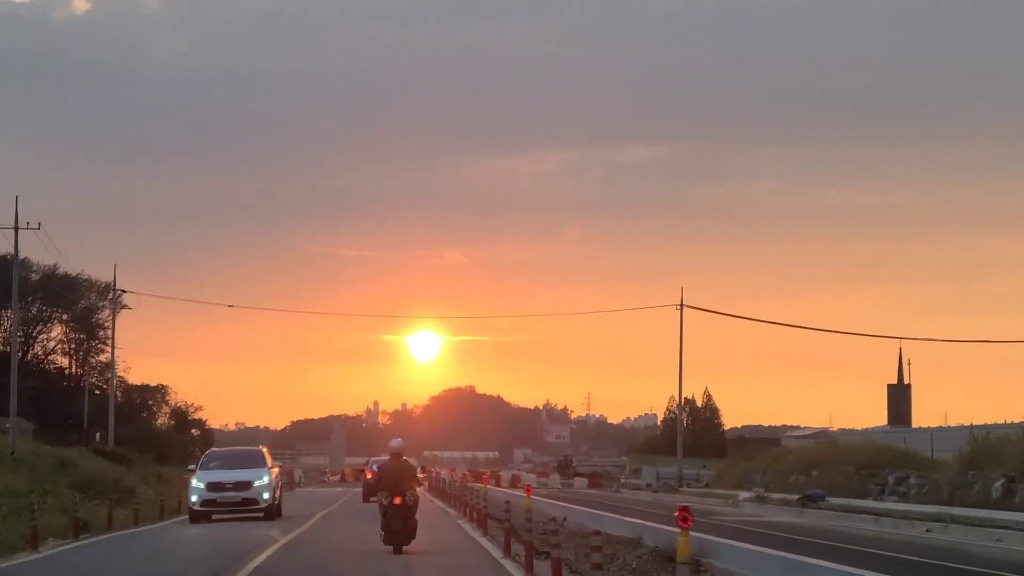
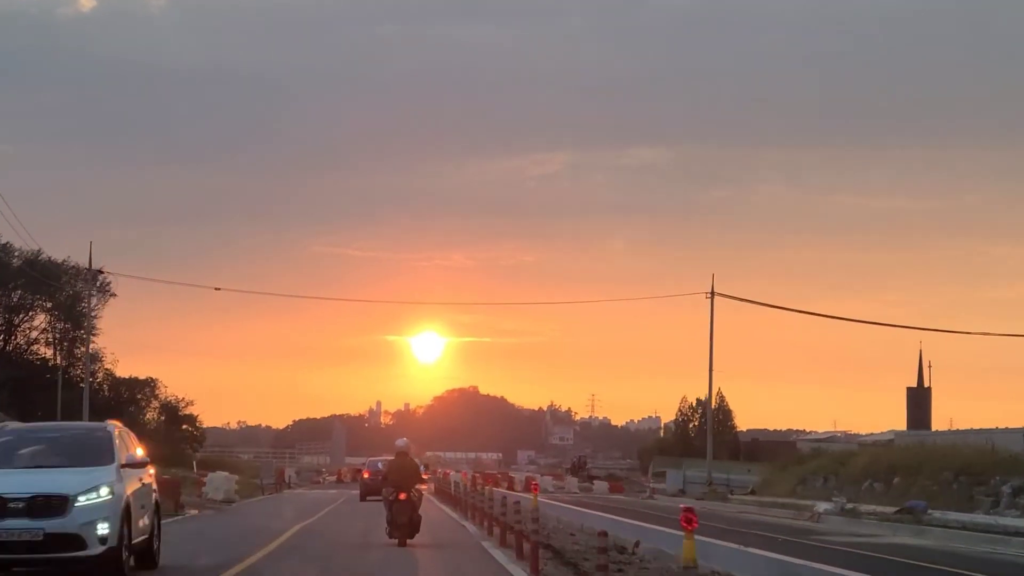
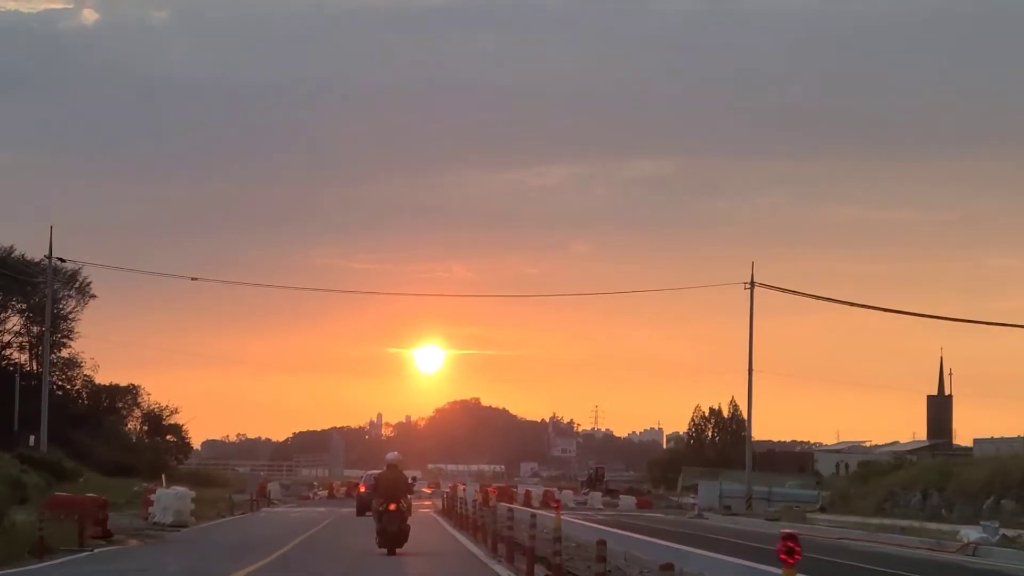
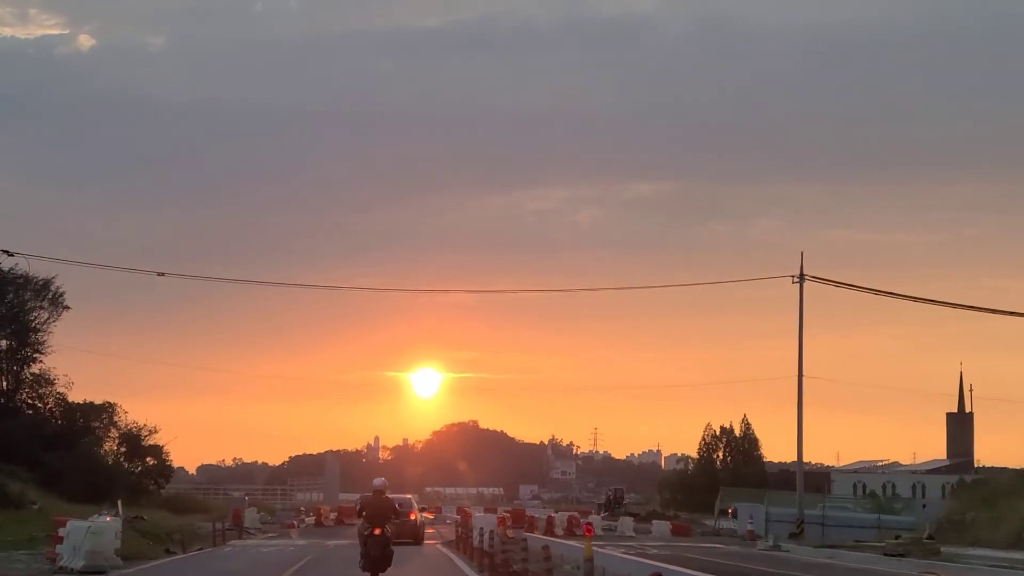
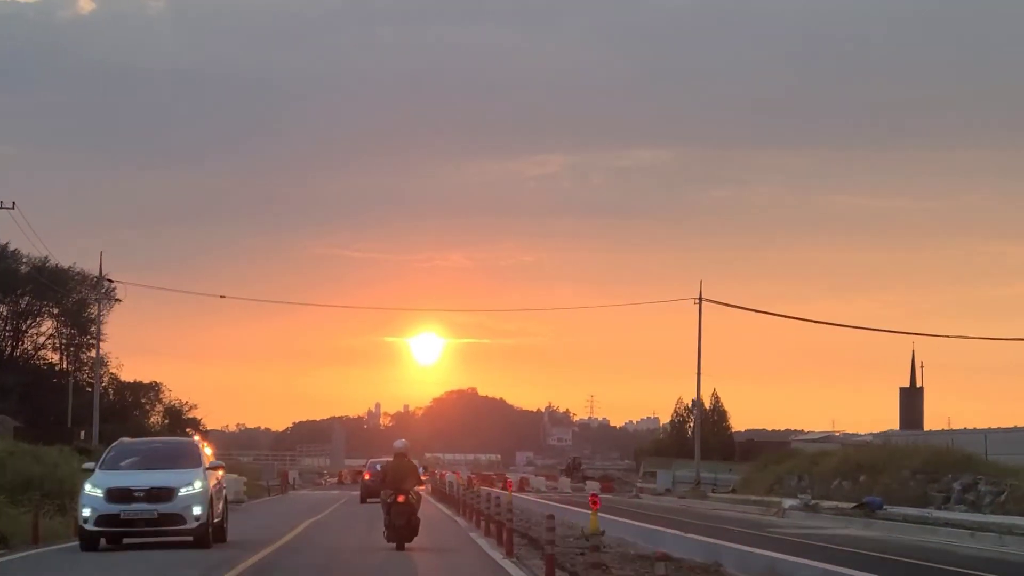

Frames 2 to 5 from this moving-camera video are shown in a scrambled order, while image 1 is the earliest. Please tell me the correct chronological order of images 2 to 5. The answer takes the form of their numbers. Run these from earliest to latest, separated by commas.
5, 2, 3, 4
